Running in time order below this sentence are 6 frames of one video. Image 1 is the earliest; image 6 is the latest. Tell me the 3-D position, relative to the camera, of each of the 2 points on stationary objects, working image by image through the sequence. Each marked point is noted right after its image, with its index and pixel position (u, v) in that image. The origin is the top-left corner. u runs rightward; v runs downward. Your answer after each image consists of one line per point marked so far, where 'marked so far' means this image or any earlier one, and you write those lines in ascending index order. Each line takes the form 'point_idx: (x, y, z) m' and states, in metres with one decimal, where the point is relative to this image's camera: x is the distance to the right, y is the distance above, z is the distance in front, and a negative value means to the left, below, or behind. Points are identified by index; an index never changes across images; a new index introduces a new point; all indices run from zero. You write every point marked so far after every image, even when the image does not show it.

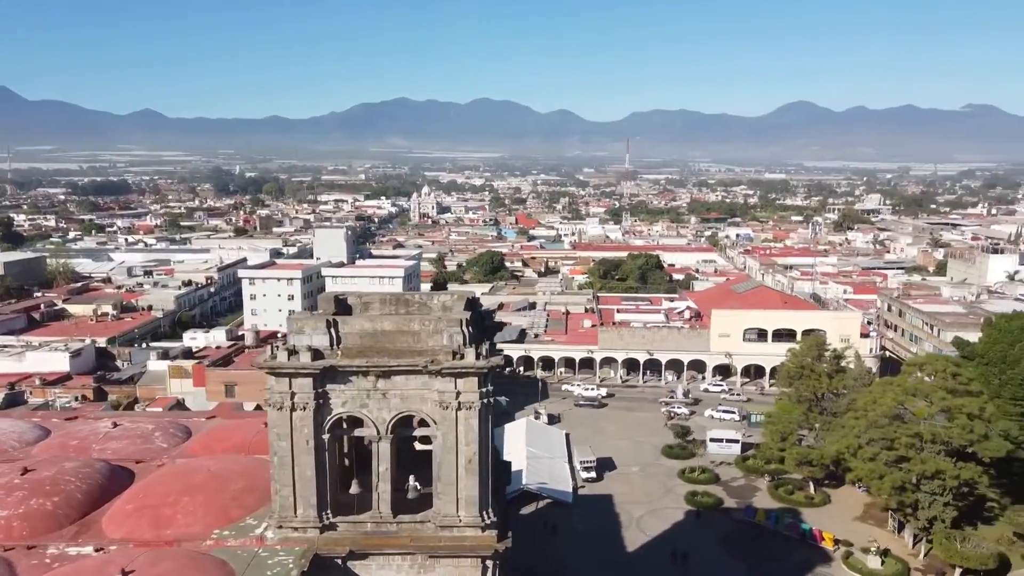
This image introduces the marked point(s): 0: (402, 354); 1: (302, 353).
0: (-1.4, -0.8, +9.9) m
1: (-2.5, -0.8, +9.7) m
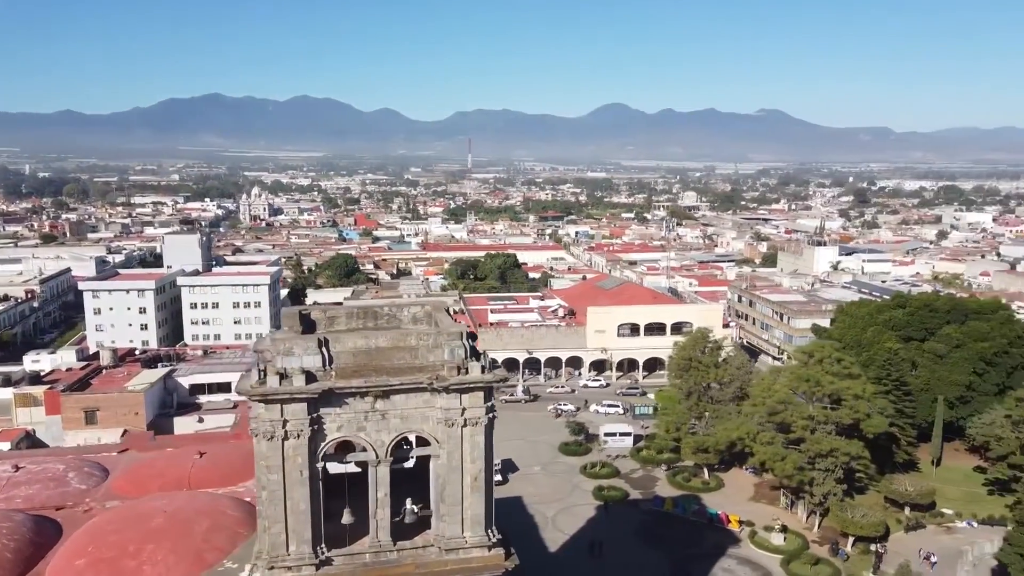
0: (-1.3, -1.0, +9.3) m
1: (-2.4, -1.0, +8.9) m
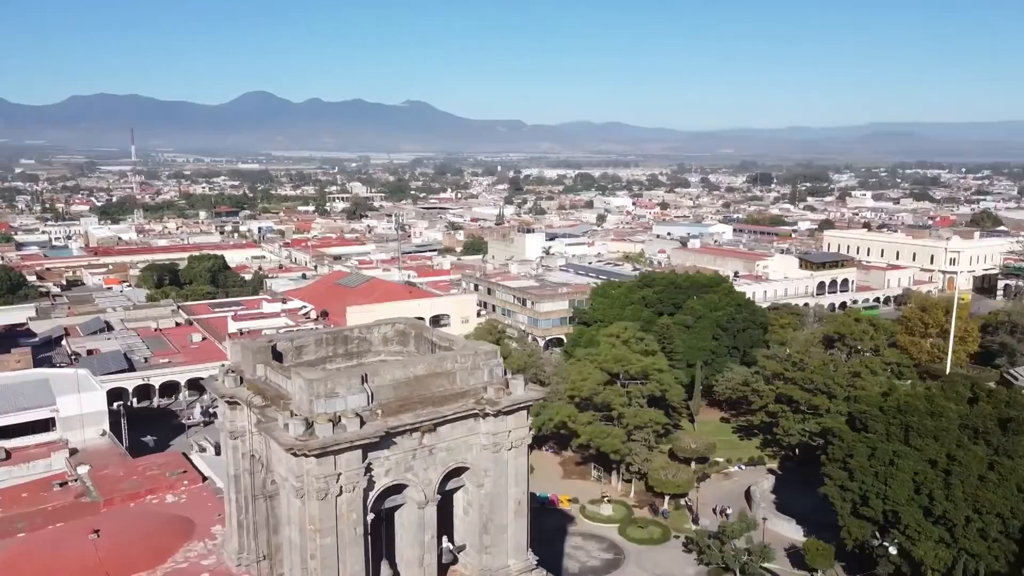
0: (-0.7, -1.2, +8.5) m
1: (-1.6, -1.3, +7.7) m
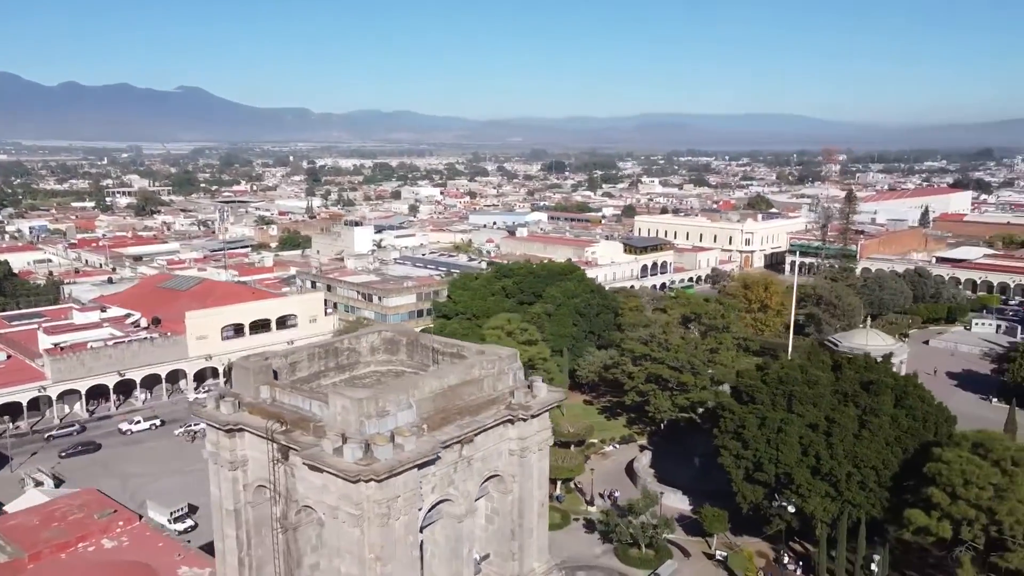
0: (-0.4, -1.3, +8.2) m
1: (-1.0, -1.4, +7.2) m
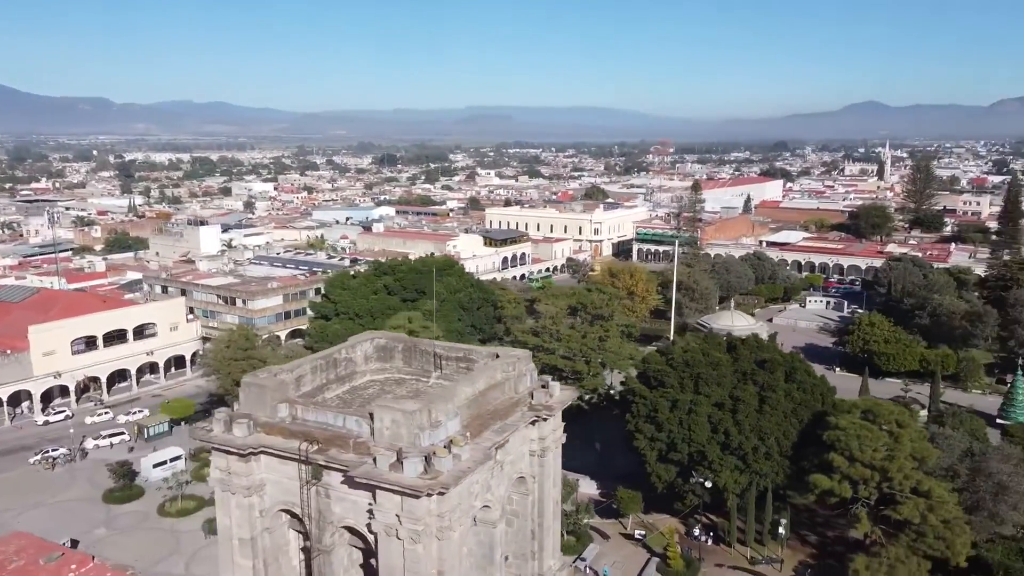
0: (-0.1, -1.3, +8.2) m
1: (-0.4, -1.4, +7.1) m
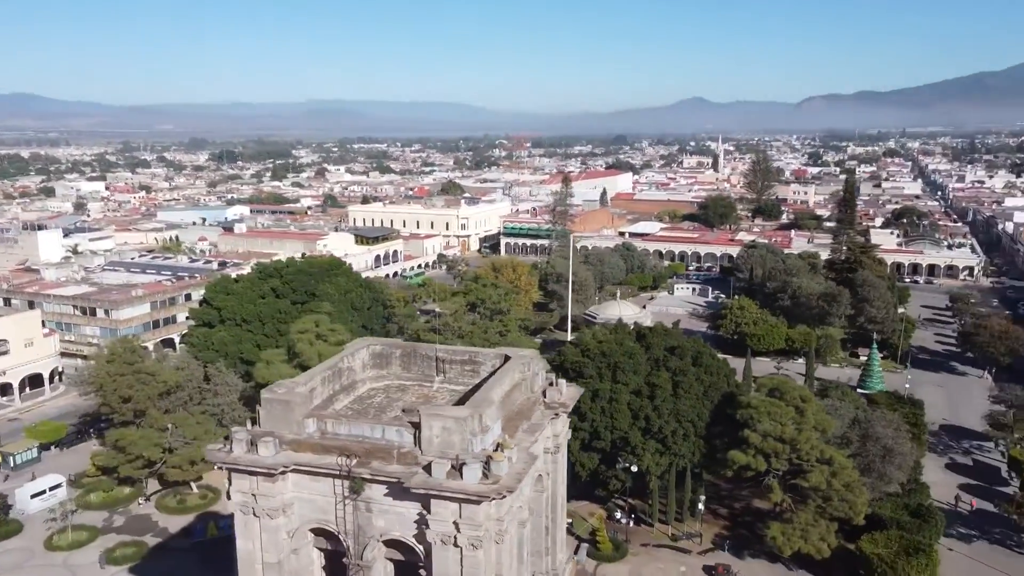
0: (+0.2, -1.3, +8.3) m
1: (0.0, -1.5, +7.1) m
